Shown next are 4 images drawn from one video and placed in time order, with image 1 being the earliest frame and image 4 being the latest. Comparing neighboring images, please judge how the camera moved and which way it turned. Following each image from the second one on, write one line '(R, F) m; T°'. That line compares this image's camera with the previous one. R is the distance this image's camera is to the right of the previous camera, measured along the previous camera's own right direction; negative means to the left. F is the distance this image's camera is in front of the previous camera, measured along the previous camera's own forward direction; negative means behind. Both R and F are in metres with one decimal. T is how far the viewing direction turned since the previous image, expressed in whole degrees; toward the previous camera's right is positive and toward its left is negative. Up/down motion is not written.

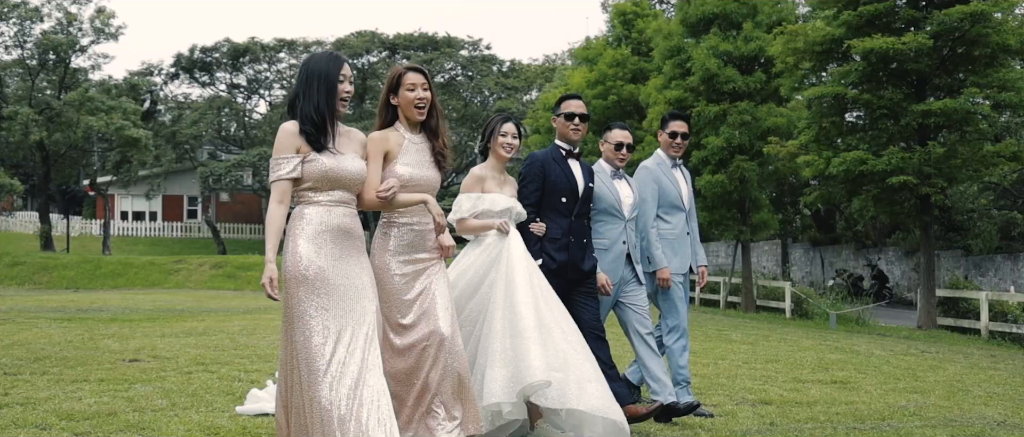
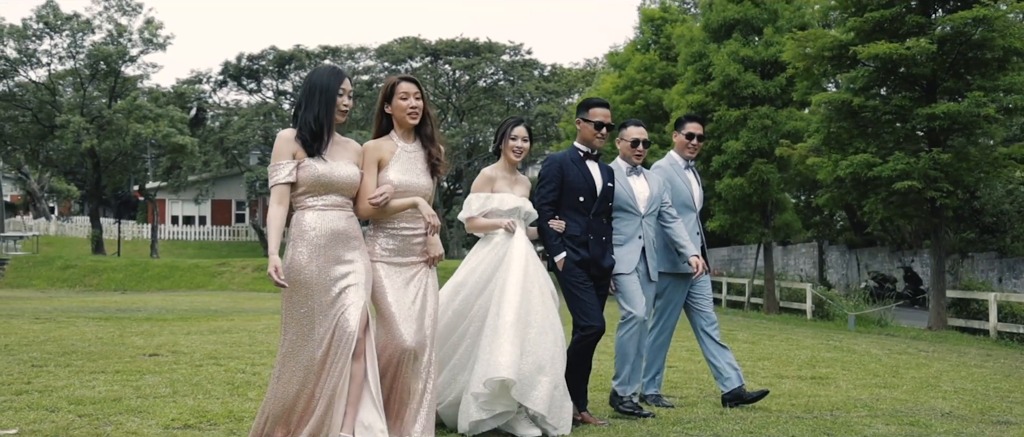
(+1.3, -1.3) m; -3°
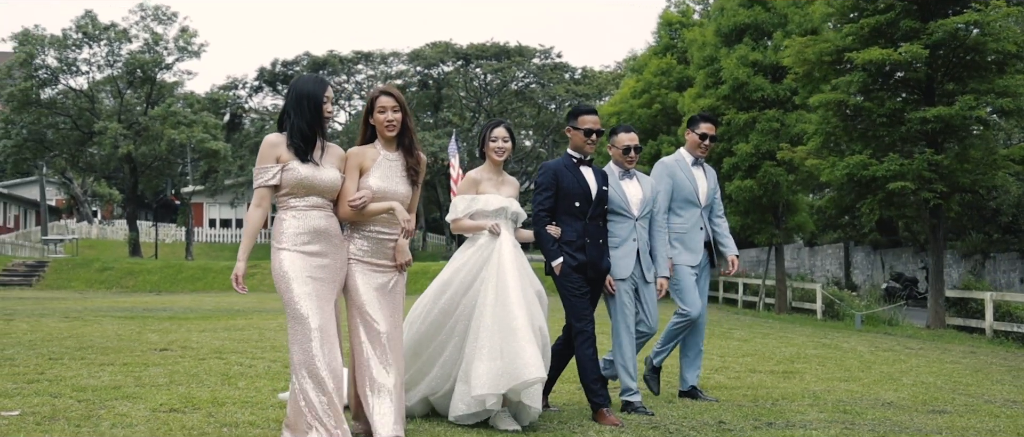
(+1.3, -1.3) m; -2°
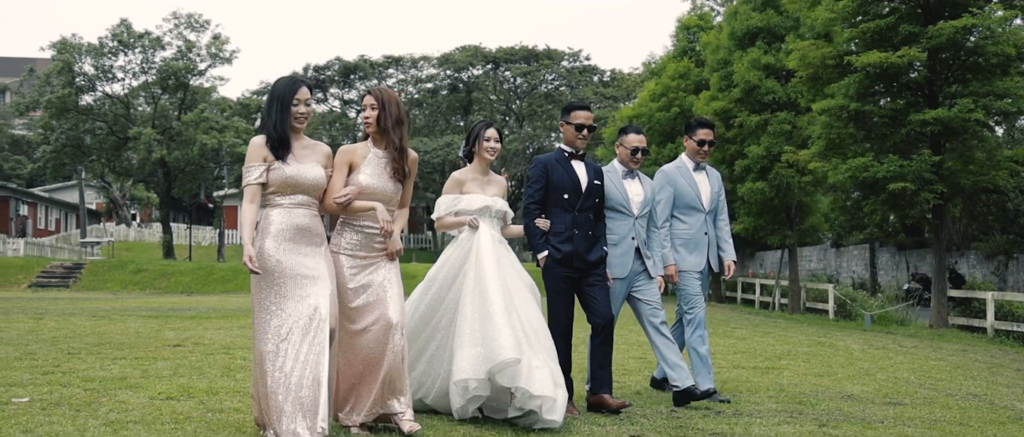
(+1.1, -1.1) m; -2°
